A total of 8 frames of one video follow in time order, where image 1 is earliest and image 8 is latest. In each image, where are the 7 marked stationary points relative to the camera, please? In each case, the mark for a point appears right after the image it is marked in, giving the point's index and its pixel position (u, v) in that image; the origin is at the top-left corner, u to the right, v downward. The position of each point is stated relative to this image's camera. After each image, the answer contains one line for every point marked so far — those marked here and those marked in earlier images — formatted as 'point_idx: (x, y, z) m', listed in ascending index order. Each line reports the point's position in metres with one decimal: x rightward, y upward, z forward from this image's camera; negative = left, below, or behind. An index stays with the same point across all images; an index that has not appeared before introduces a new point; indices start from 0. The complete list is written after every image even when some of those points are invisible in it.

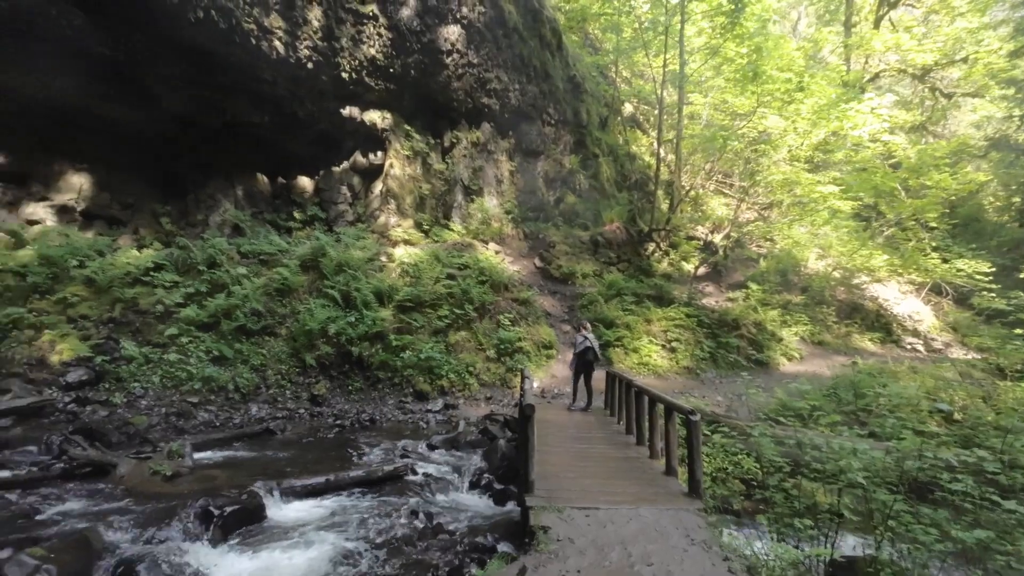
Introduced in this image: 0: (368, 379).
0: (-2.7, -1.7, +9.1) m
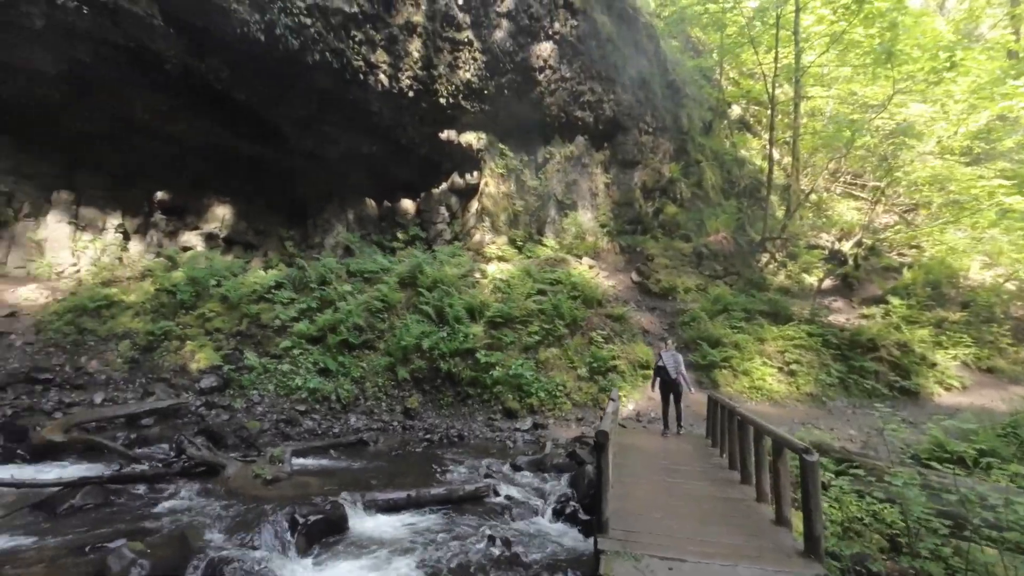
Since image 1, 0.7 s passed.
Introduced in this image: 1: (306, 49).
0: (-1.0, -2.0, +9.2) m
1: (-5.0, +5.8, +11.9) m
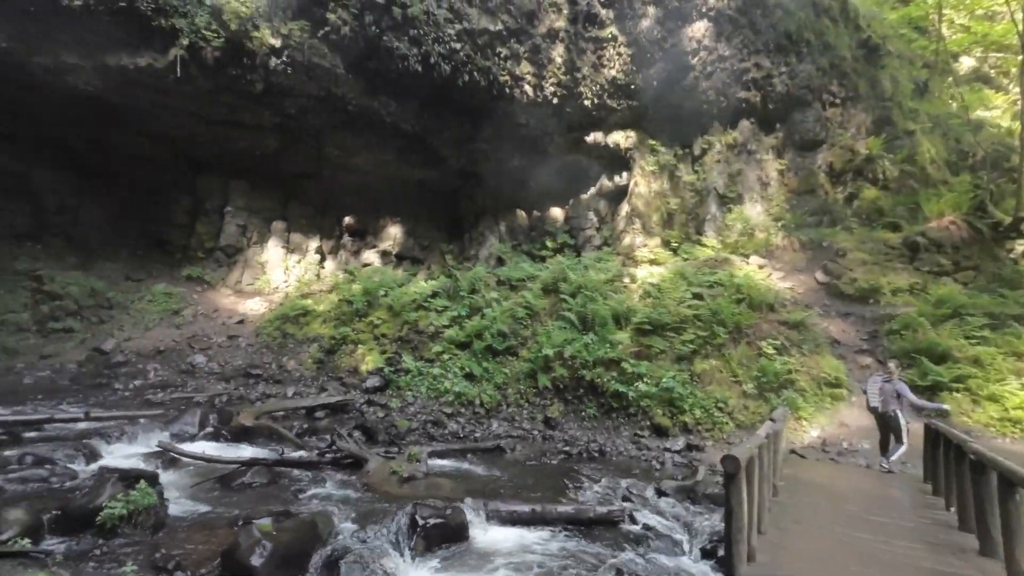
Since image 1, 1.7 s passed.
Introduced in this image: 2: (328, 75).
0: (+1.6, -2.1, +8.5) m
1: (-1.5, +5.6, +12.6) m
2: (-4.7, +5.5, +12.7) m
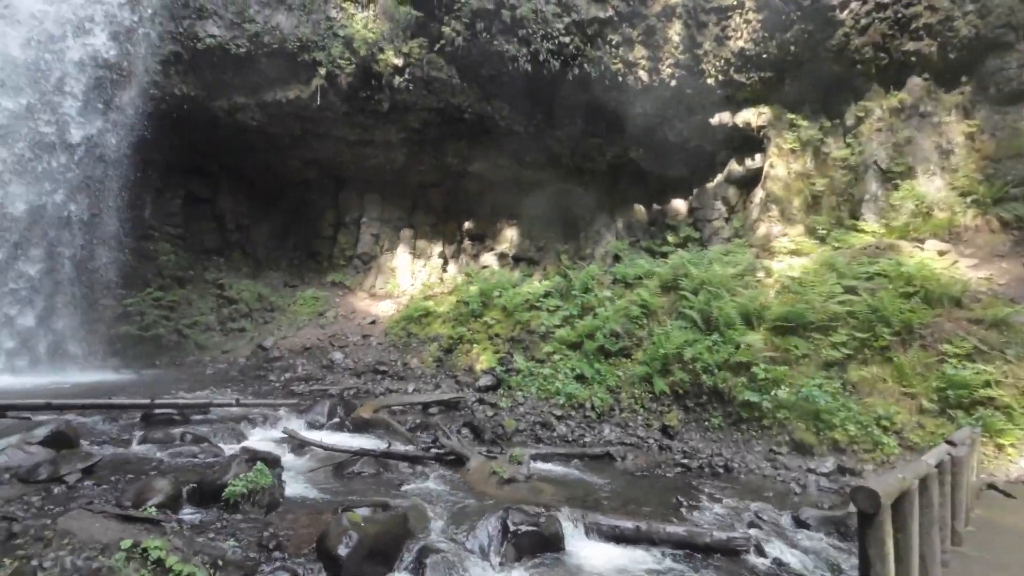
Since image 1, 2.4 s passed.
0: (+3.4, -2.0, +7.6) m
1: (+1.4, +5.6, +12.4) m
2: (-1.8, +5.5, +13.3) m
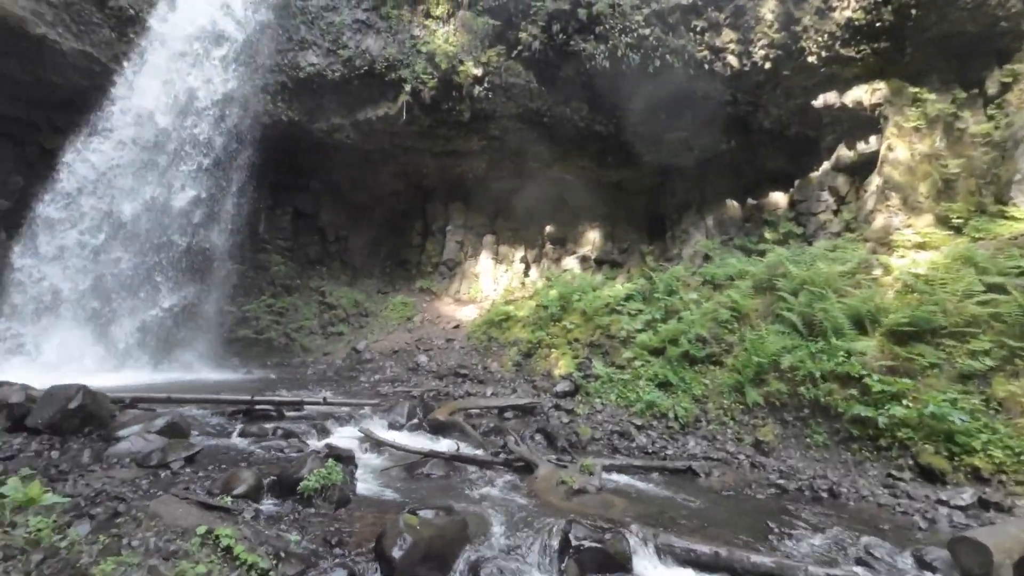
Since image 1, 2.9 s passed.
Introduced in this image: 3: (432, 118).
0: (+4.5, -2.0, +6.6) m
1: (+3.3, +5.6, +11.8) m
2: (+0.3, +5.3, +13.3) m
3: (-2.3, +5.0, +14.2) m
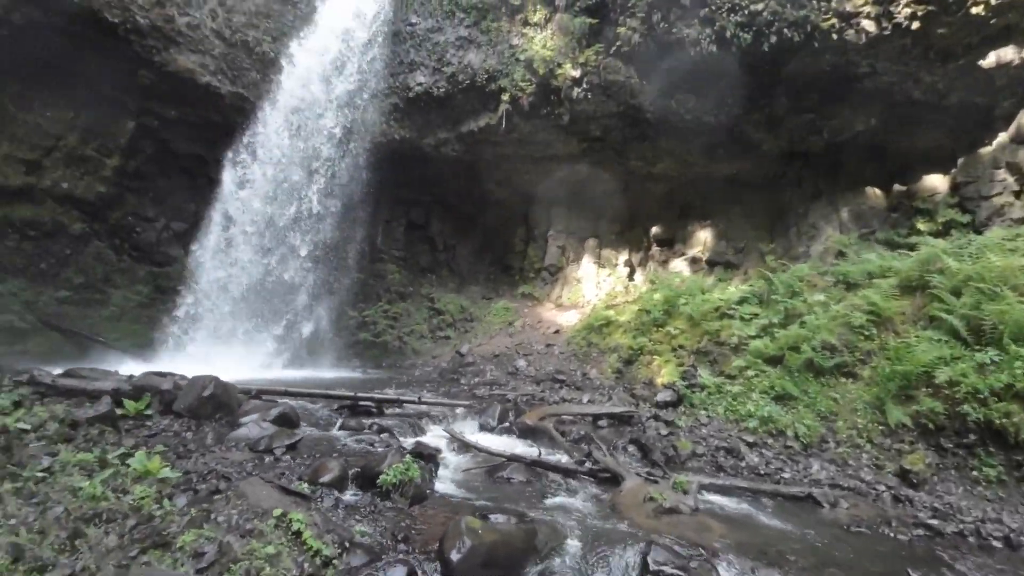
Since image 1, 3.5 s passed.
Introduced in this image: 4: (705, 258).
0: (+5.5, -1.9, +5.2) m
1: (+5.5, +5.5, +10.7) m
2: (+2.9, +5.2, +12.8) m
3: (+0.6, +4.8, +14.3) m
4: (+5.6, +0.9, +14.0) m
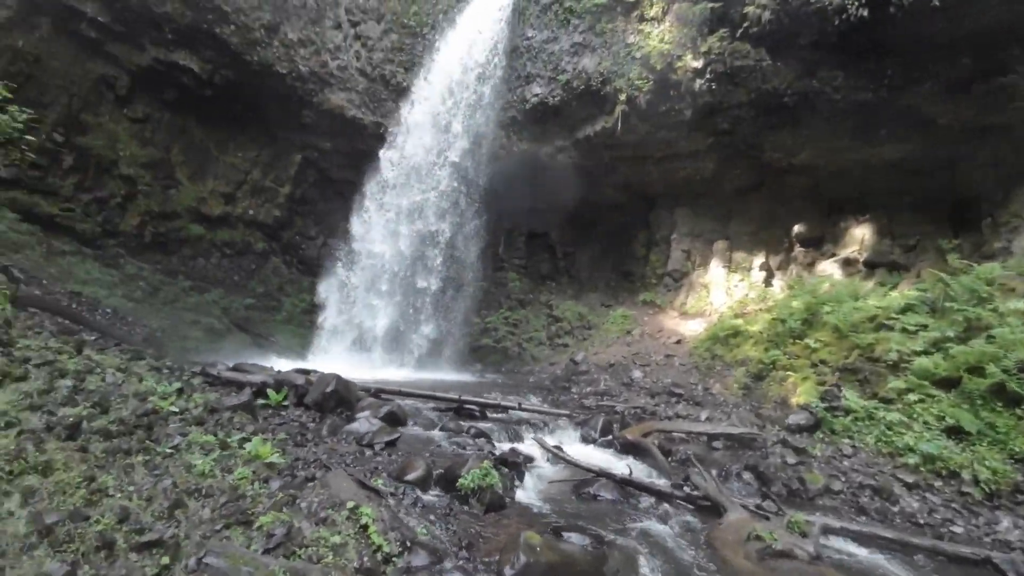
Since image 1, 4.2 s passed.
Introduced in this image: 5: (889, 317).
0: (+6.2, -1.9, +3.5) m
1: (+7.6, +5.4, +8.8) m
2: (+5.7, +5.1, +11.5) m
3: (+3.9, +4.6, +13.6) m
4: (+8.6, +0.7, +12.0) m
5: (+6.5, -0.5, +8.4) m
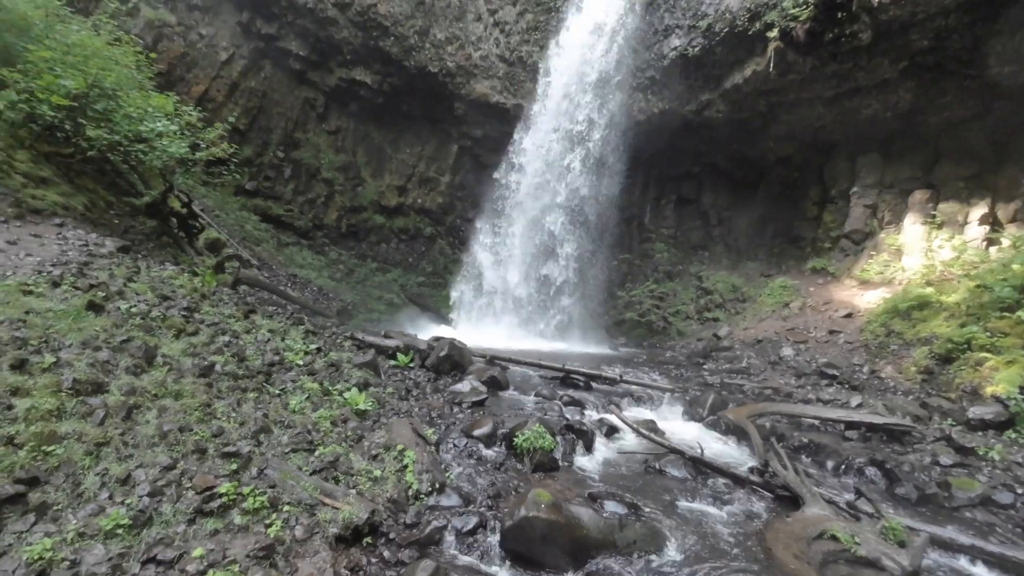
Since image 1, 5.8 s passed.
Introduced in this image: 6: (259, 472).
0: (+5.8, -1.6, +1.5) m
1: (+8.8, +6.0, +5.7) m
2: (+8.1, +5.8, +8.9) m
3: (+7.1, +5.5, +11.5) m
4: (+11.1, +1.5, +8.4) m
5: (+7.8, +0.1, +5.9) m
6: (-1.8, -1.3, +3.4) m
